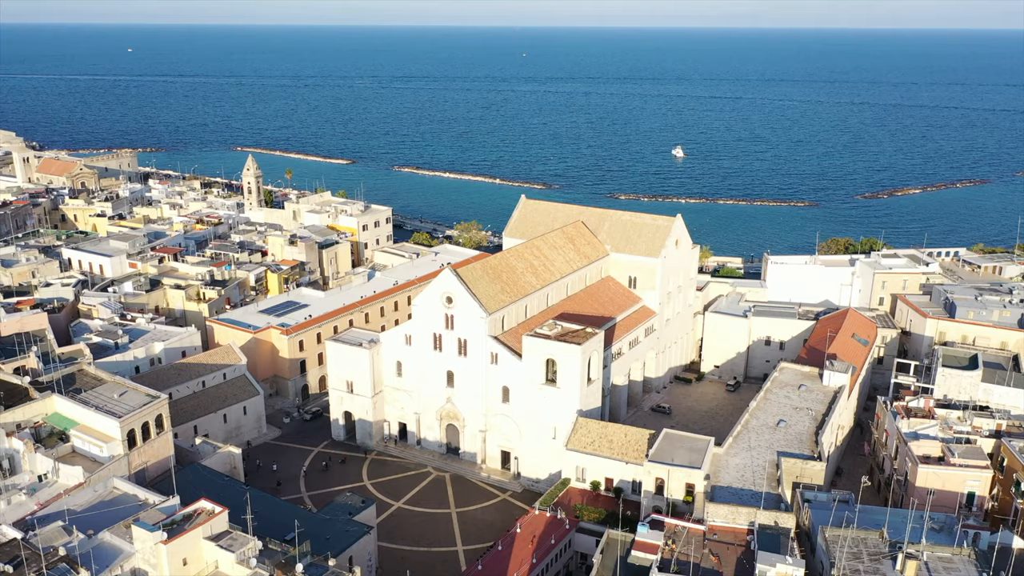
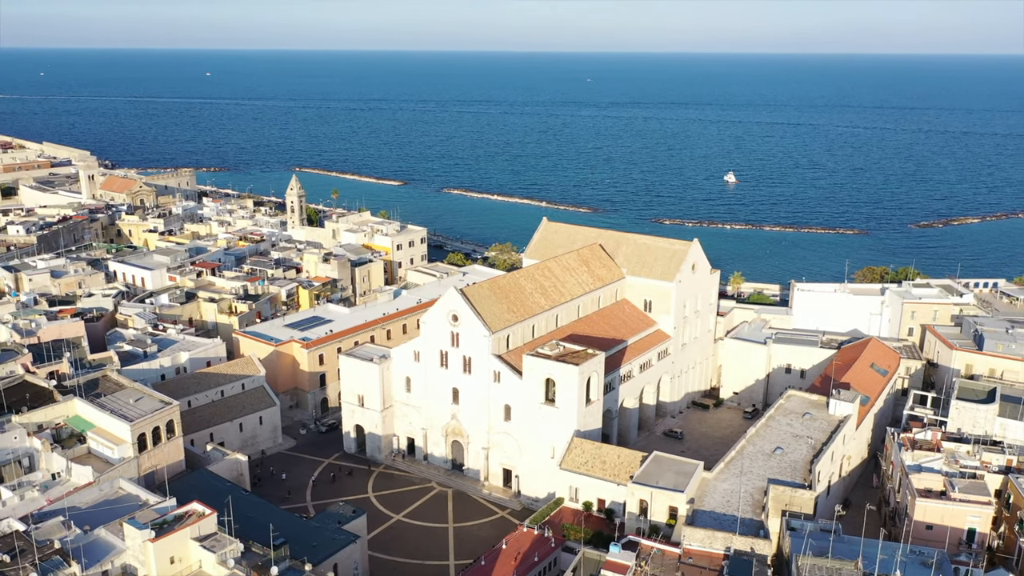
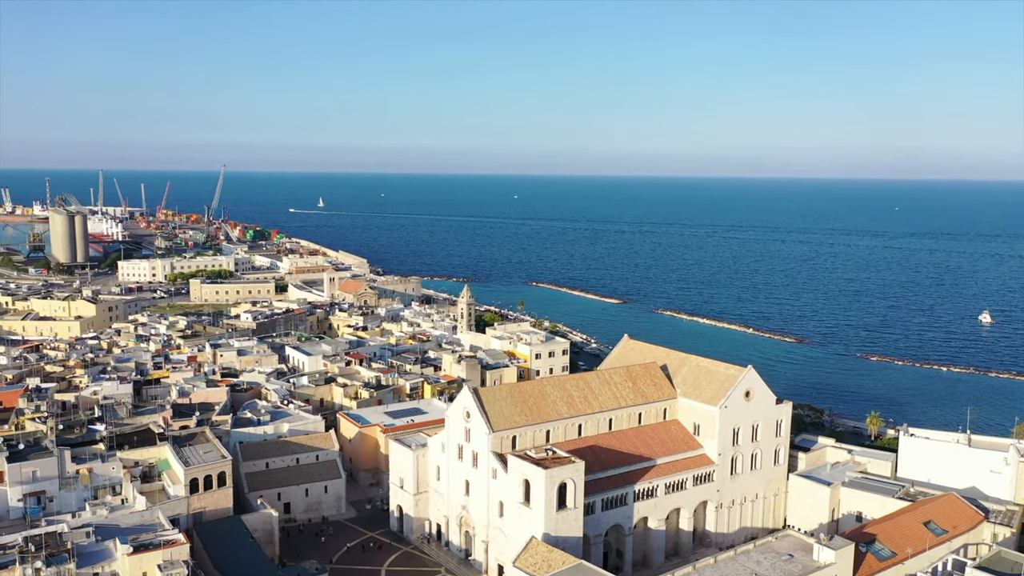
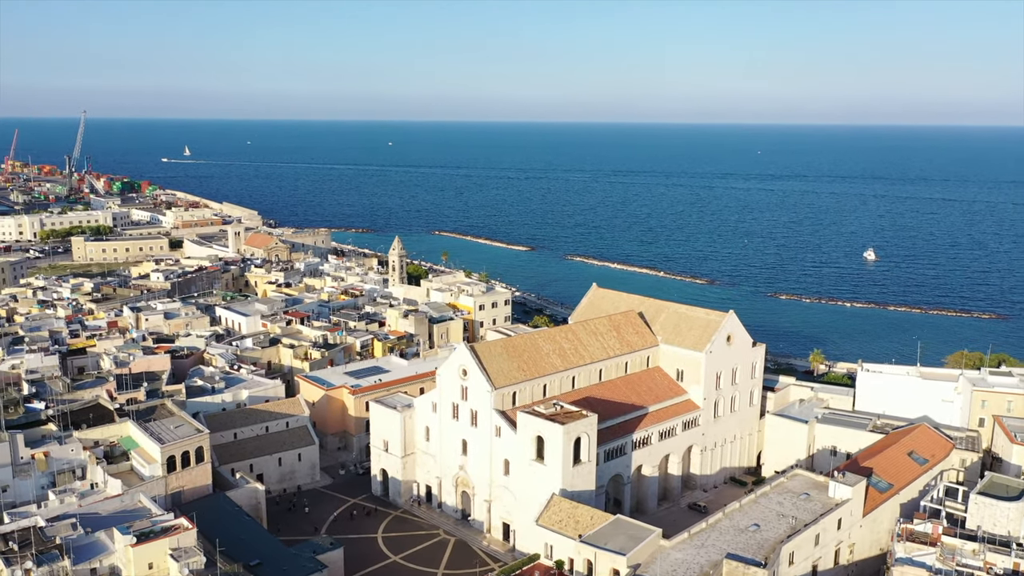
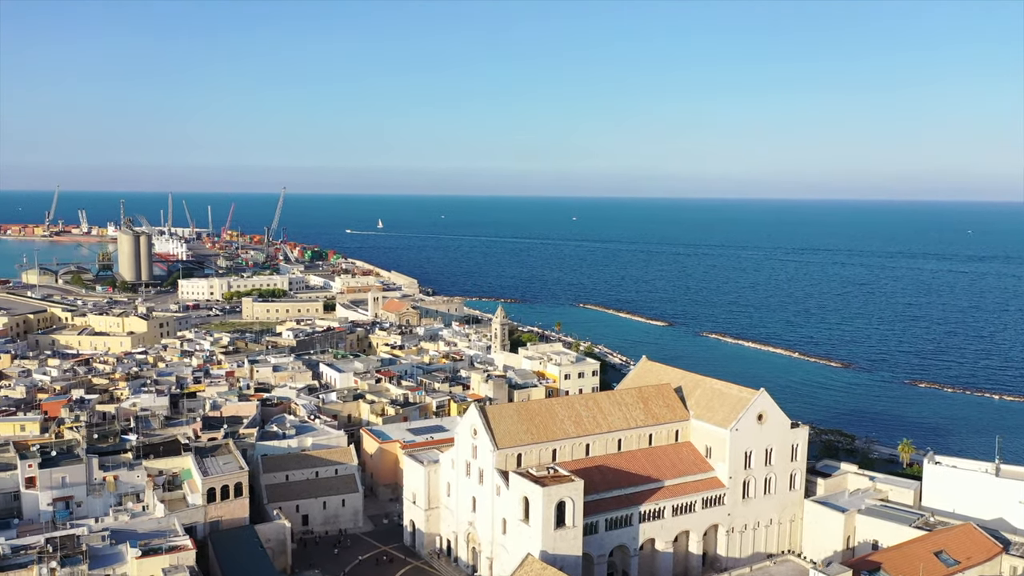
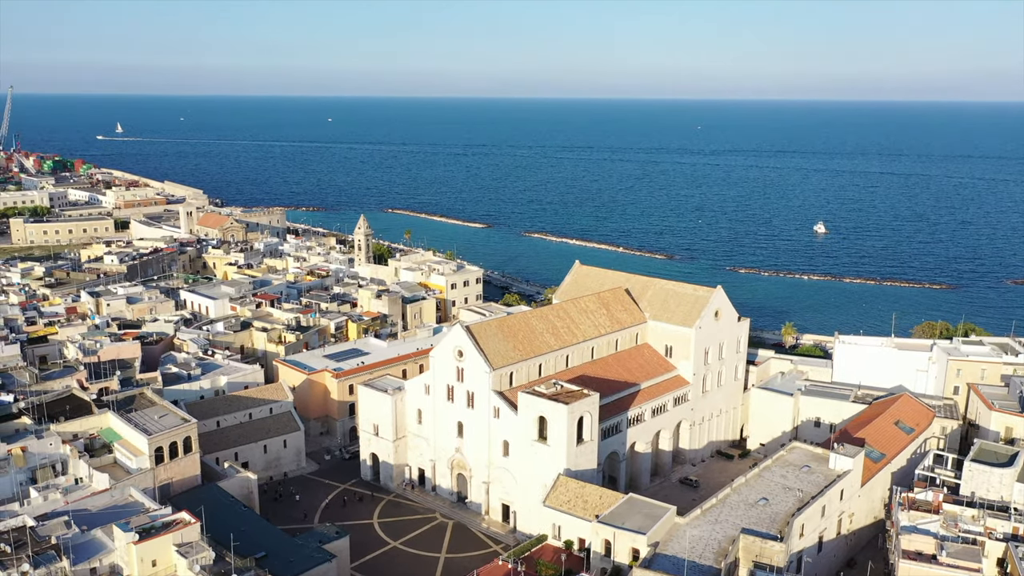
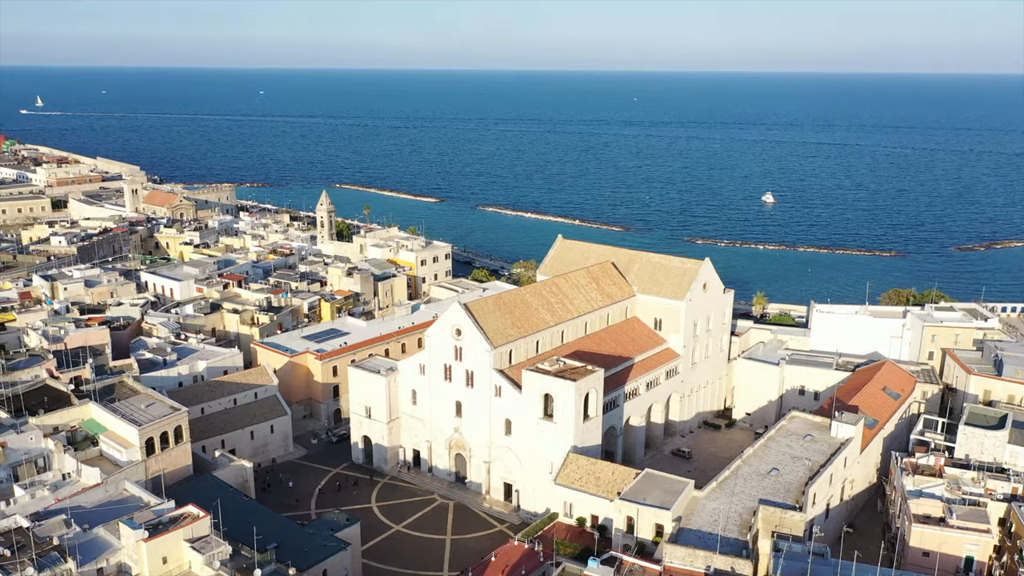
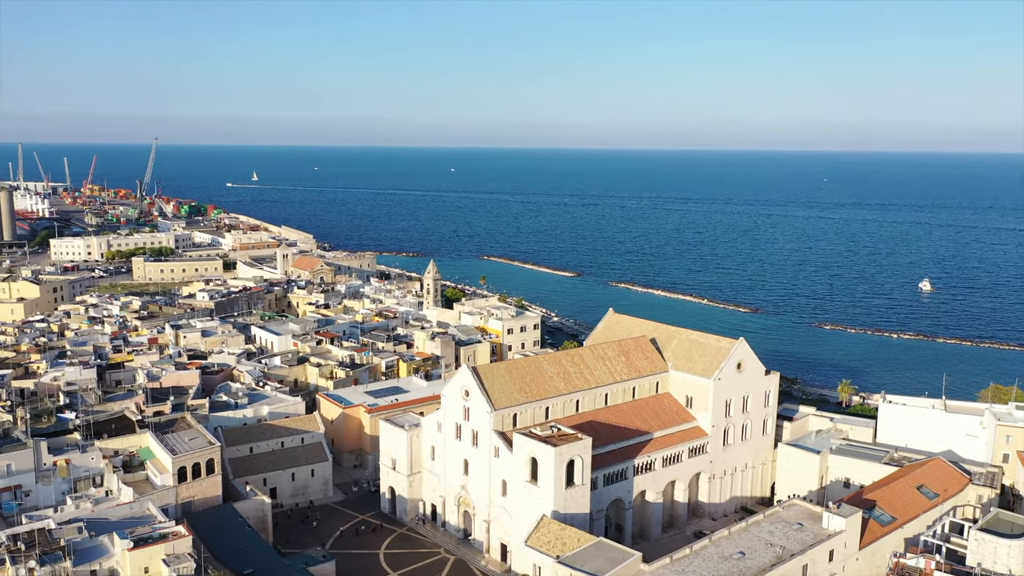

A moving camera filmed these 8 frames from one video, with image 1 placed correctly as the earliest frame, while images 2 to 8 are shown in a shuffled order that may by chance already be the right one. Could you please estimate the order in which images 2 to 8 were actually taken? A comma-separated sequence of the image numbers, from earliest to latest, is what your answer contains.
2, 7, 6, 4, 8, 3, 5
